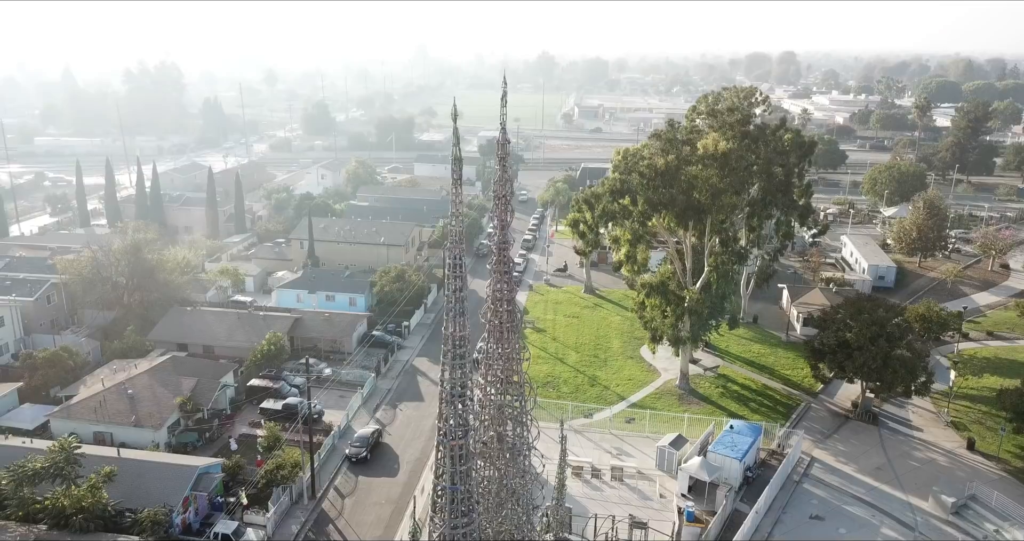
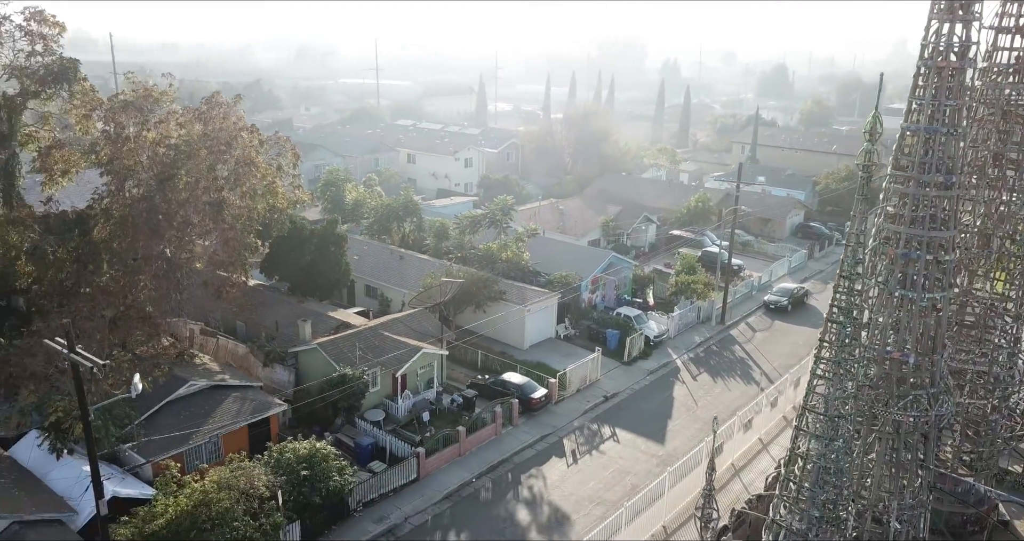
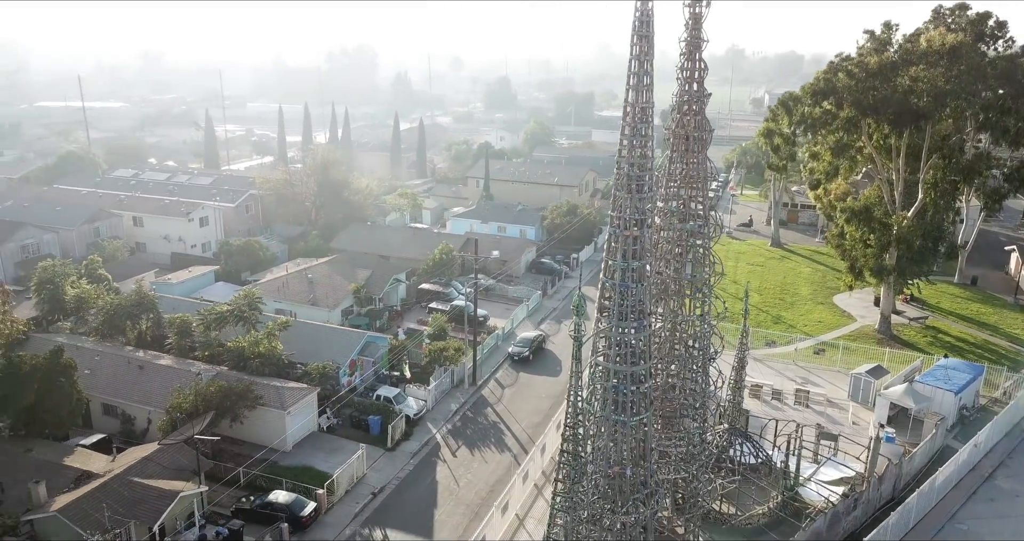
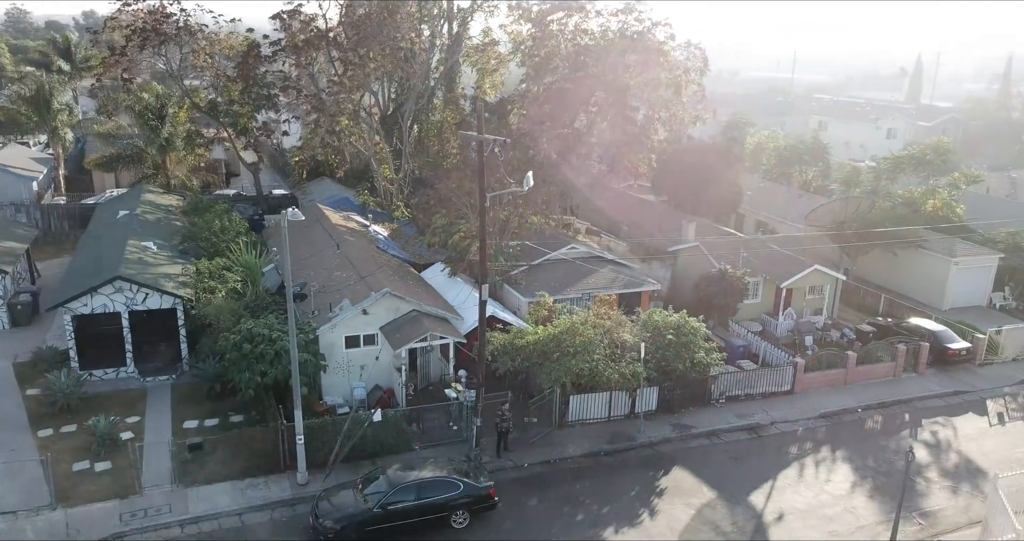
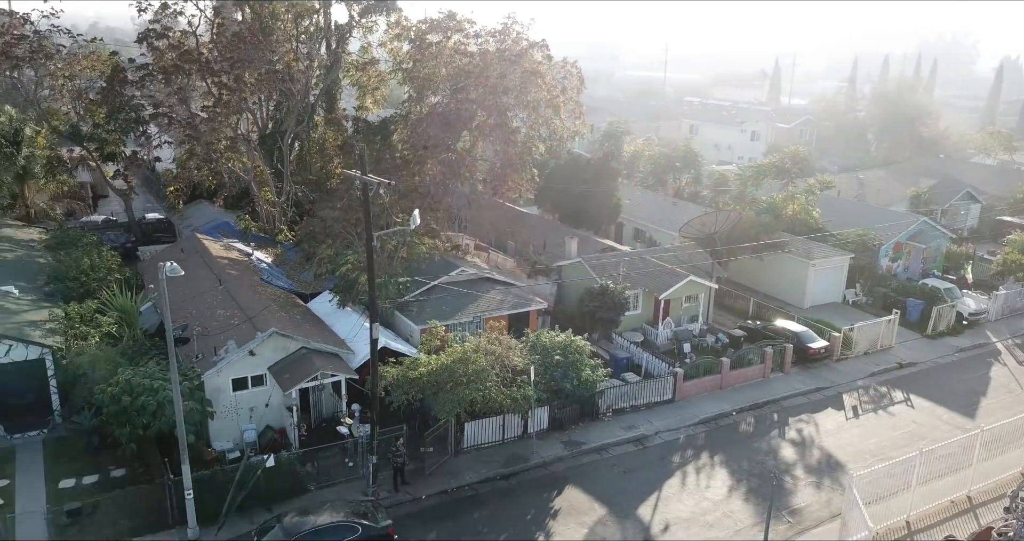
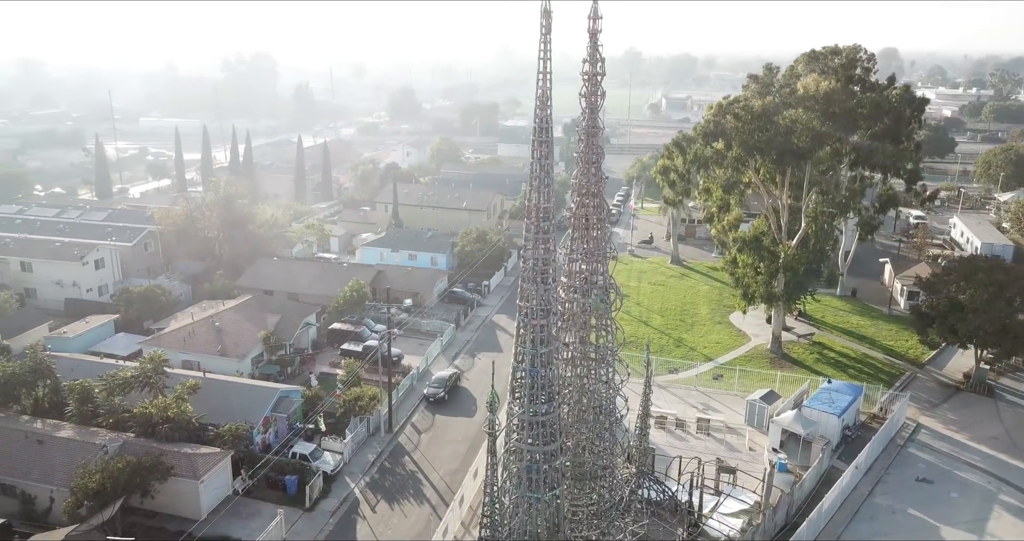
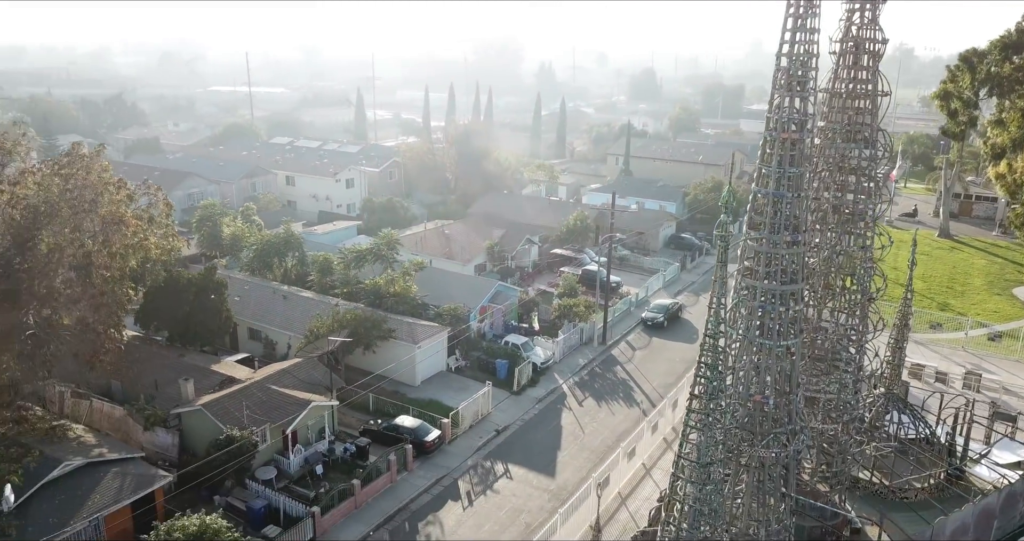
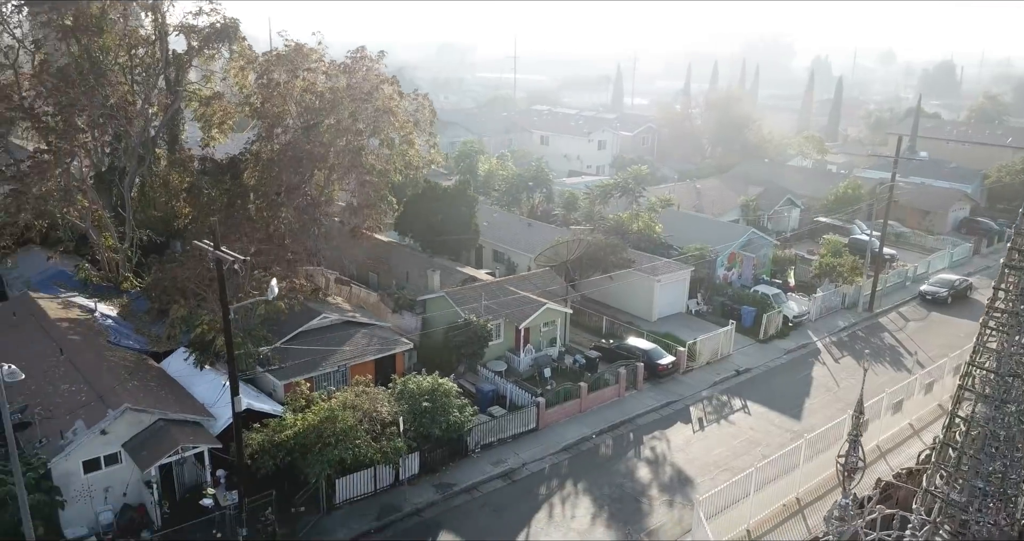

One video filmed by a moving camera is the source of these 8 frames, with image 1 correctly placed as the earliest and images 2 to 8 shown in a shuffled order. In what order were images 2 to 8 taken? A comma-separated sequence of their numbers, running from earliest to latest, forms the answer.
6, 3, 7, 2, 8, 5, 4
